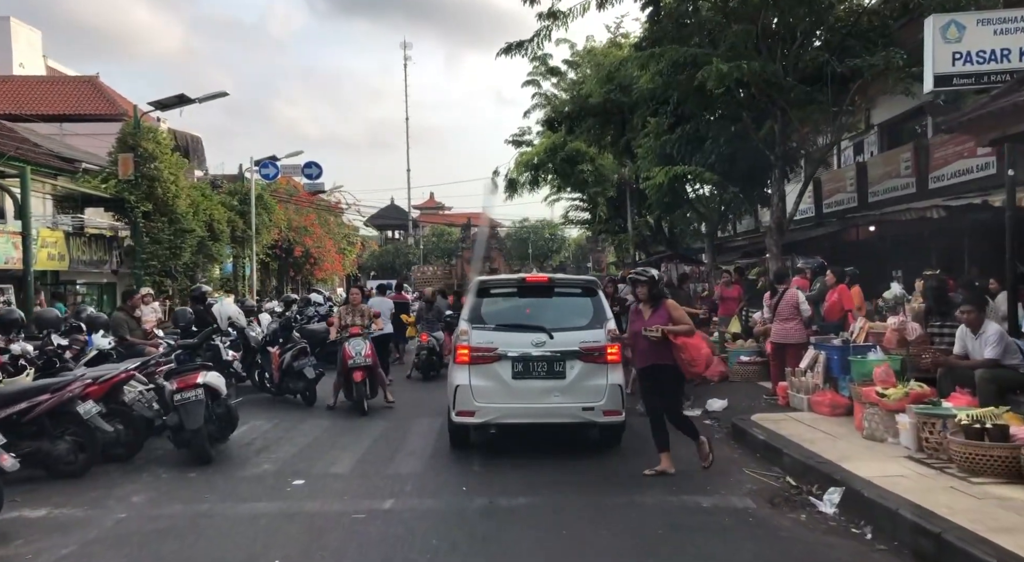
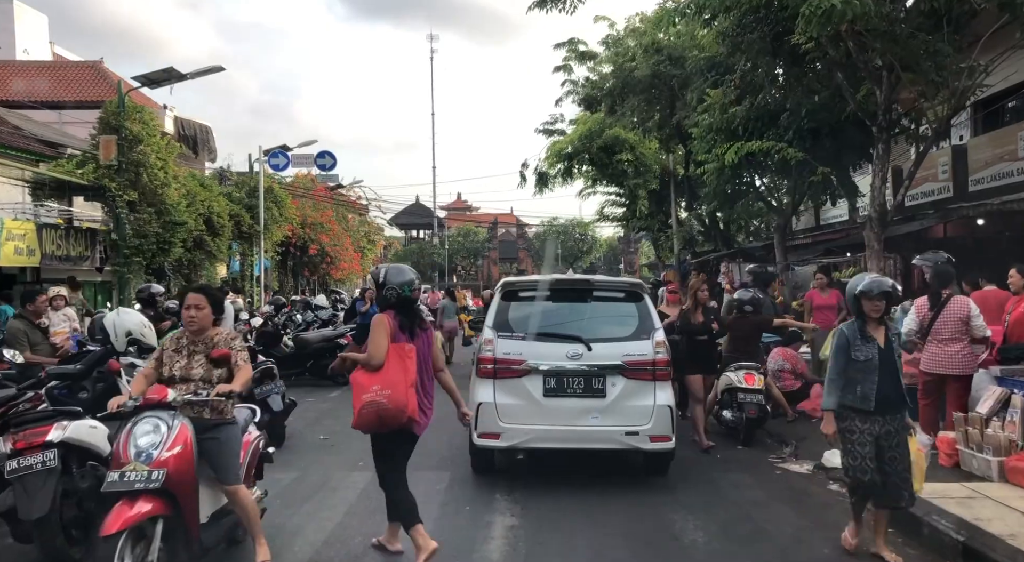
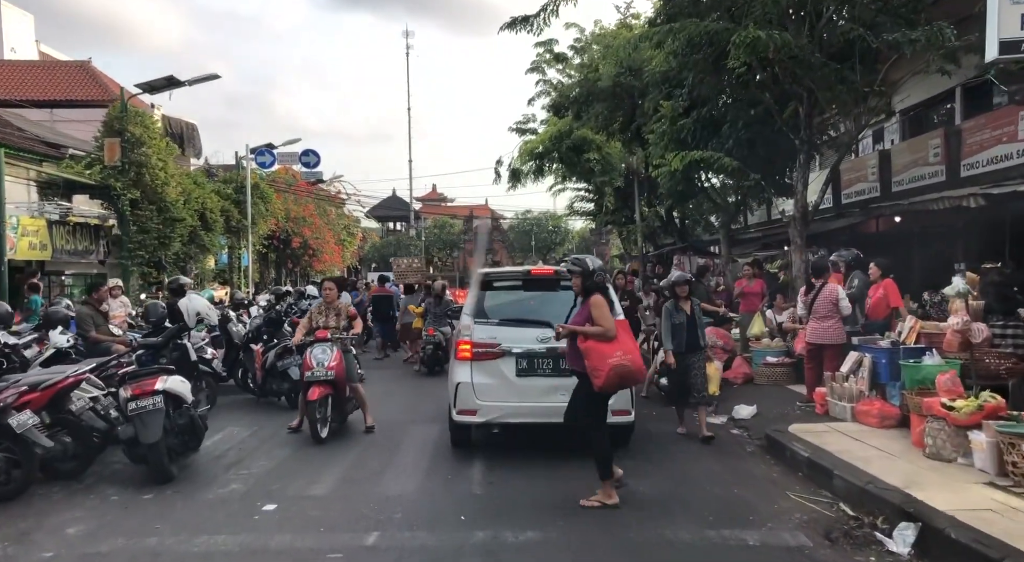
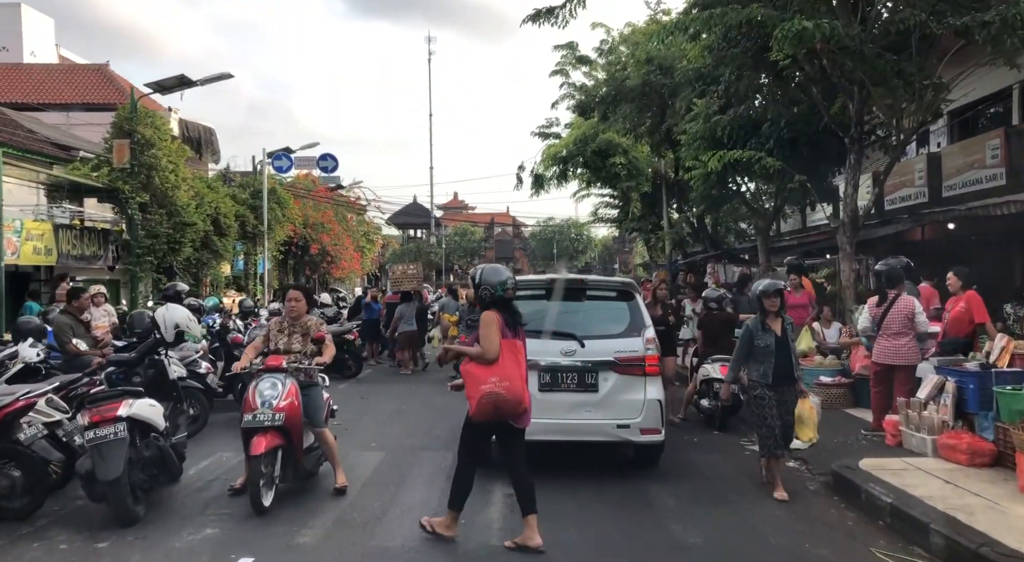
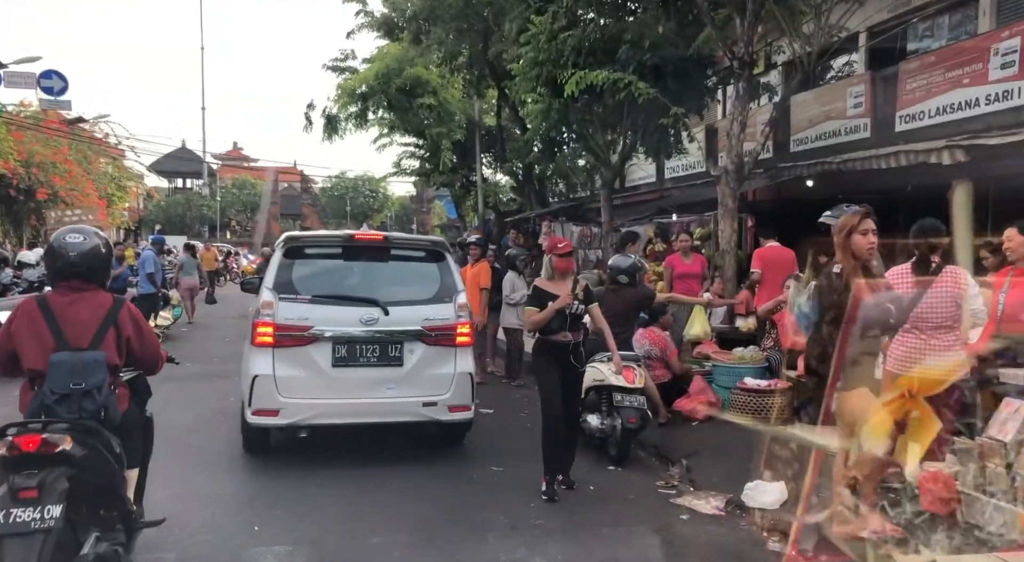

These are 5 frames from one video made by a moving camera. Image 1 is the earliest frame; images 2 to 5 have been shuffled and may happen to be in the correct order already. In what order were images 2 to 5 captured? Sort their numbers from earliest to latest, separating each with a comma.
3, 4, 2, 5
